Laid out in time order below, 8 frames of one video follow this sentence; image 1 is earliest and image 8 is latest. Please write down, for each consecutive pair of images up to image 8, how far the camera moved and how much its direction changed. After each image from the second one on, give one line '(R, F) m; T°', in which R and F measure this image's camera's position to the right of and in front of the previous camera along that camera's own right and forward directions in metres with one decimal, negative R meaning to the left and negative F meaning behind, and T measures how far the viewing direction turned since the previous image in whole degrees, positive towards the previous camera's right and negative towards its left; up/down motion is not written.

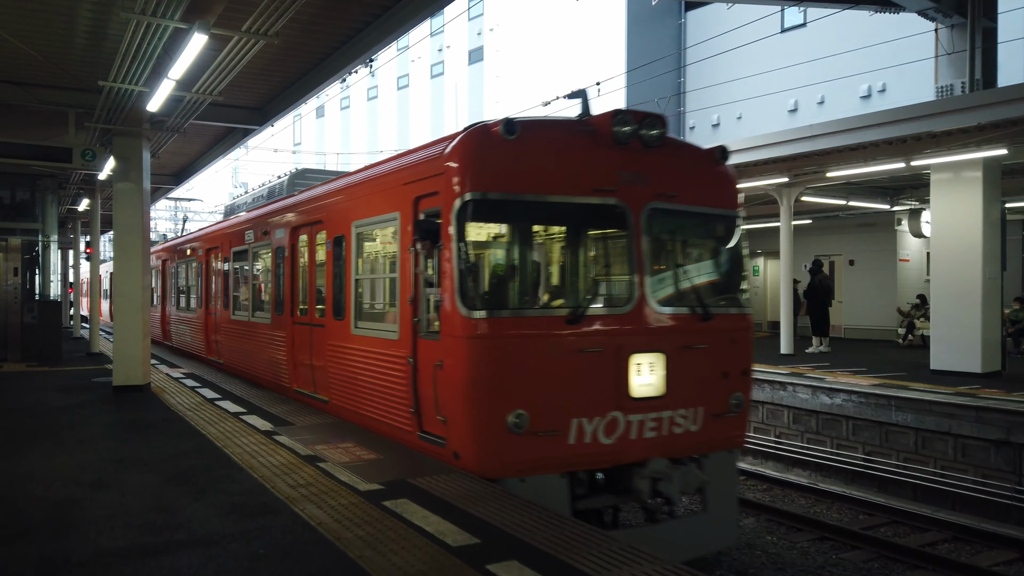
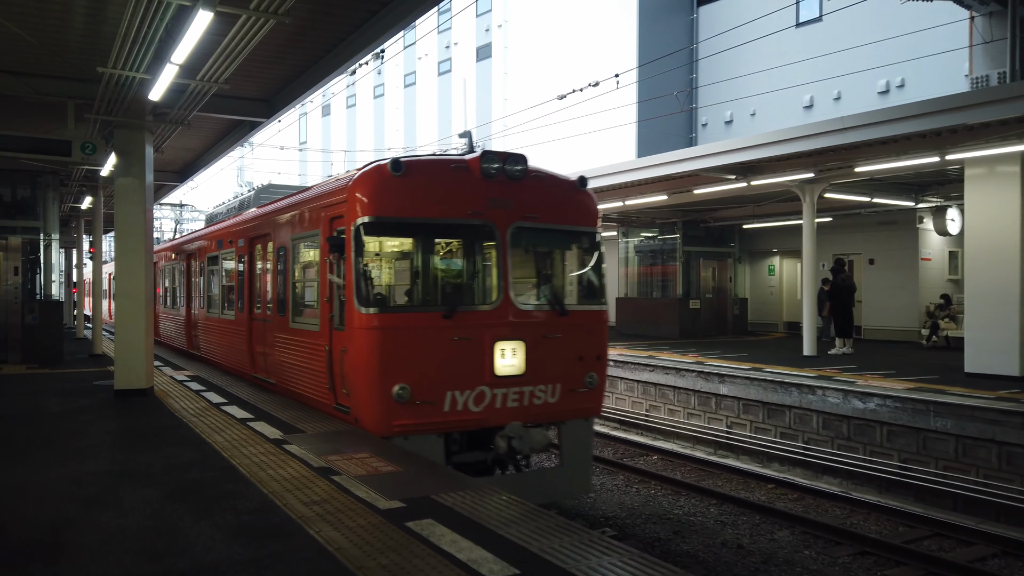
(-0.2, +0.4) m; 0°
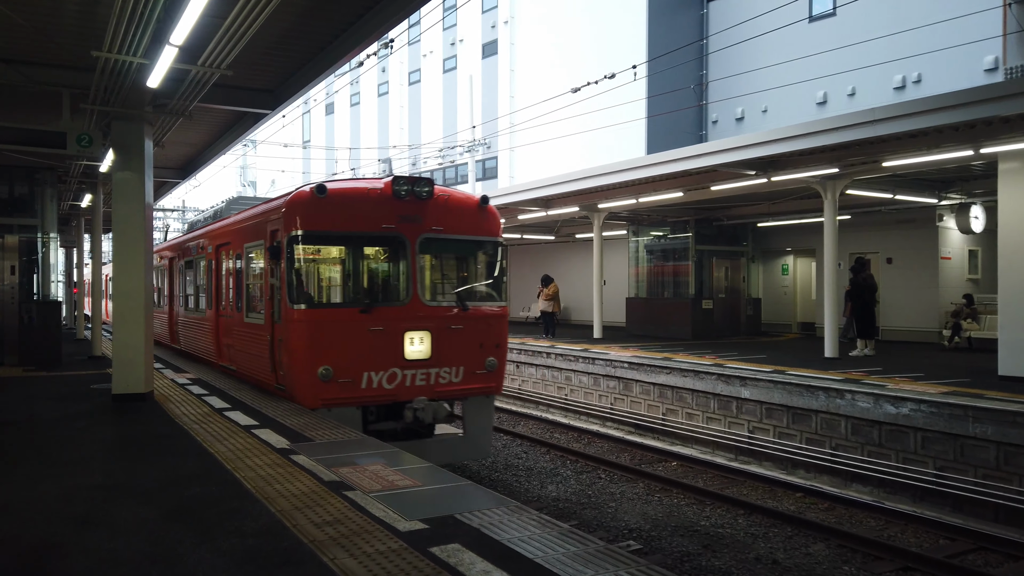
(-0.2, +0.4) m; 0°
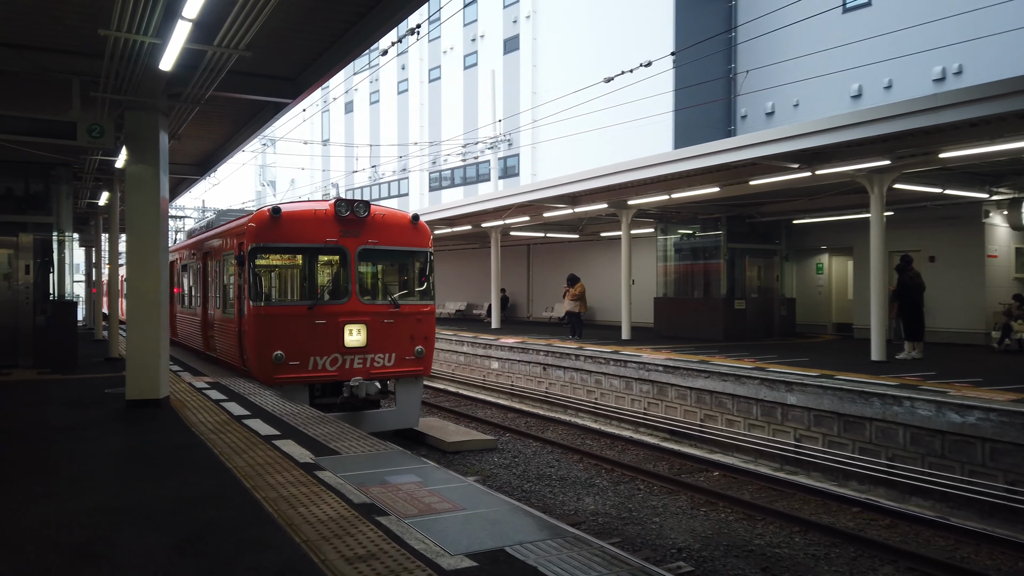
(-0.2, +0.6) m; -1°
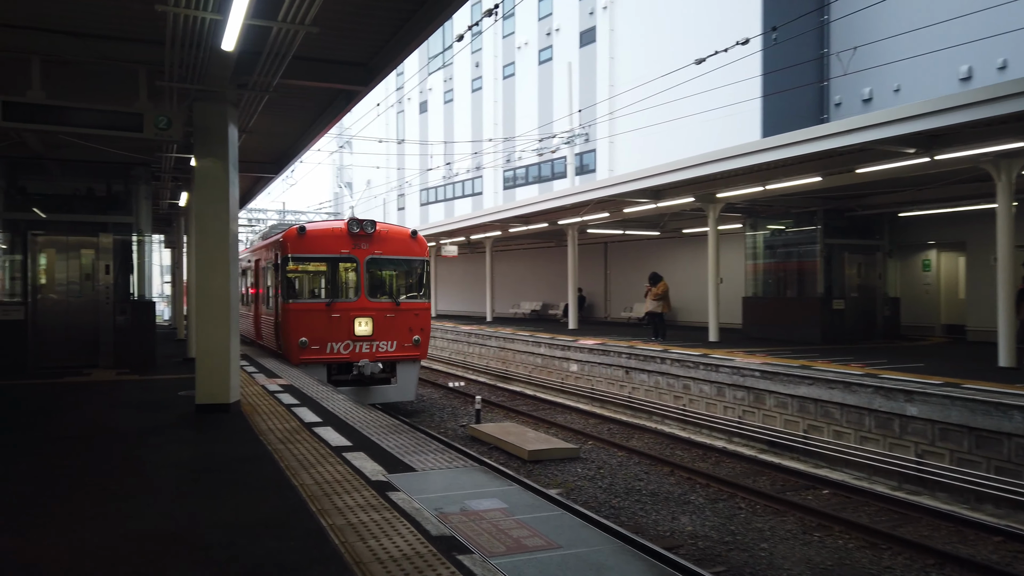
(-0.2, +0.7) m; -6°
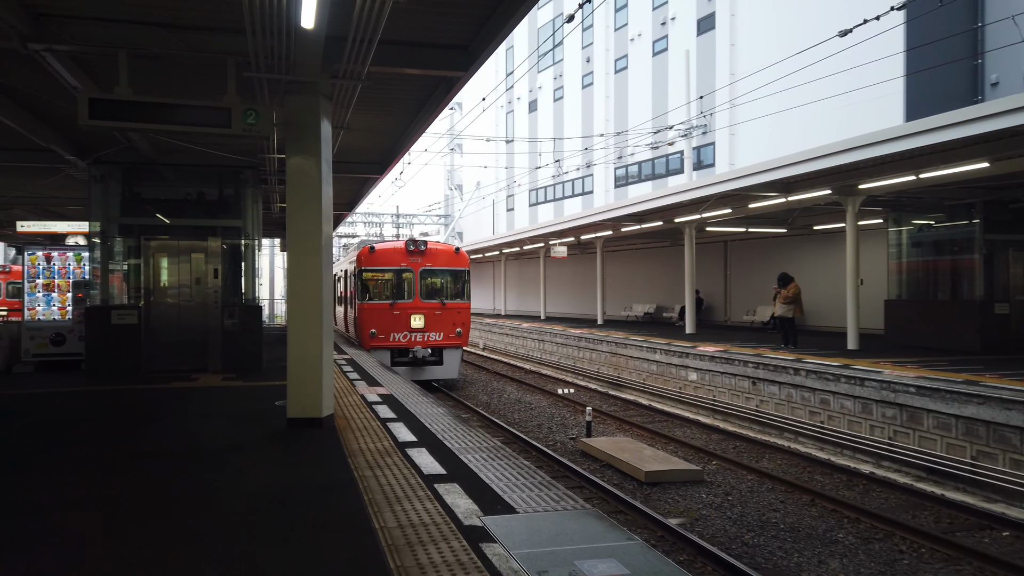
(-0.1, +0.9) m; -9°
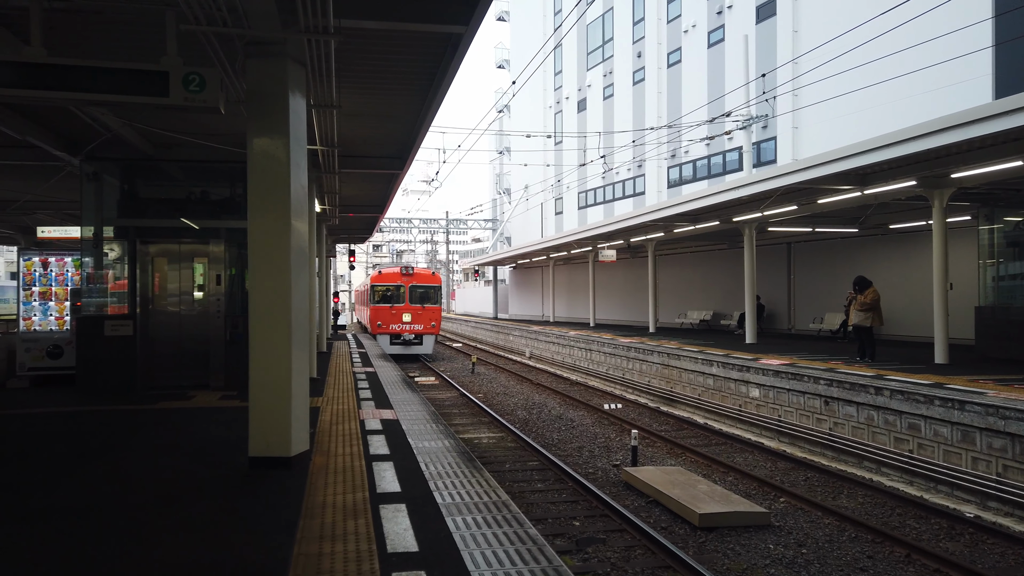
(+0.3, +1.4) m; -5°
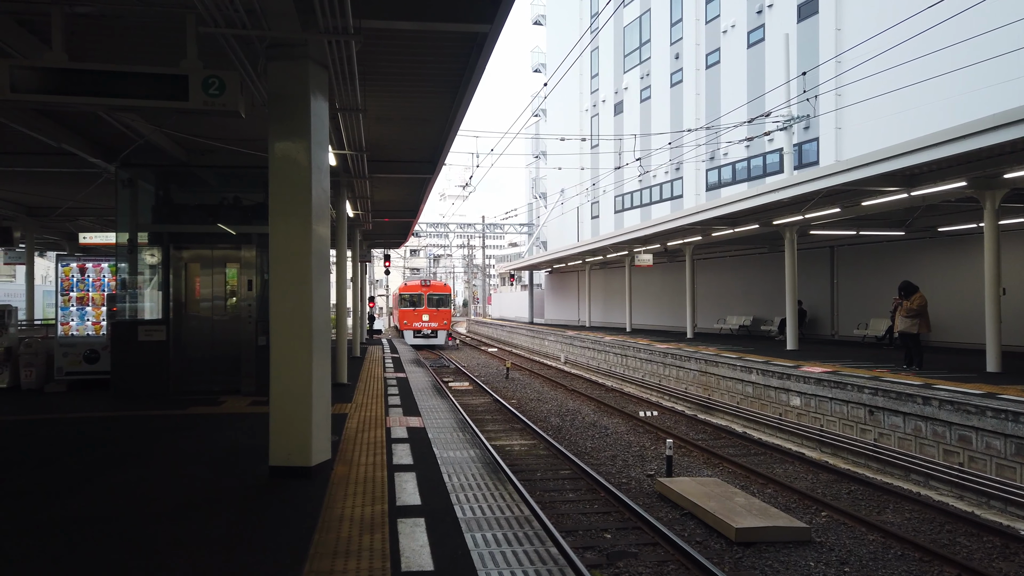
(+0.1, +0.2) m; -3°
